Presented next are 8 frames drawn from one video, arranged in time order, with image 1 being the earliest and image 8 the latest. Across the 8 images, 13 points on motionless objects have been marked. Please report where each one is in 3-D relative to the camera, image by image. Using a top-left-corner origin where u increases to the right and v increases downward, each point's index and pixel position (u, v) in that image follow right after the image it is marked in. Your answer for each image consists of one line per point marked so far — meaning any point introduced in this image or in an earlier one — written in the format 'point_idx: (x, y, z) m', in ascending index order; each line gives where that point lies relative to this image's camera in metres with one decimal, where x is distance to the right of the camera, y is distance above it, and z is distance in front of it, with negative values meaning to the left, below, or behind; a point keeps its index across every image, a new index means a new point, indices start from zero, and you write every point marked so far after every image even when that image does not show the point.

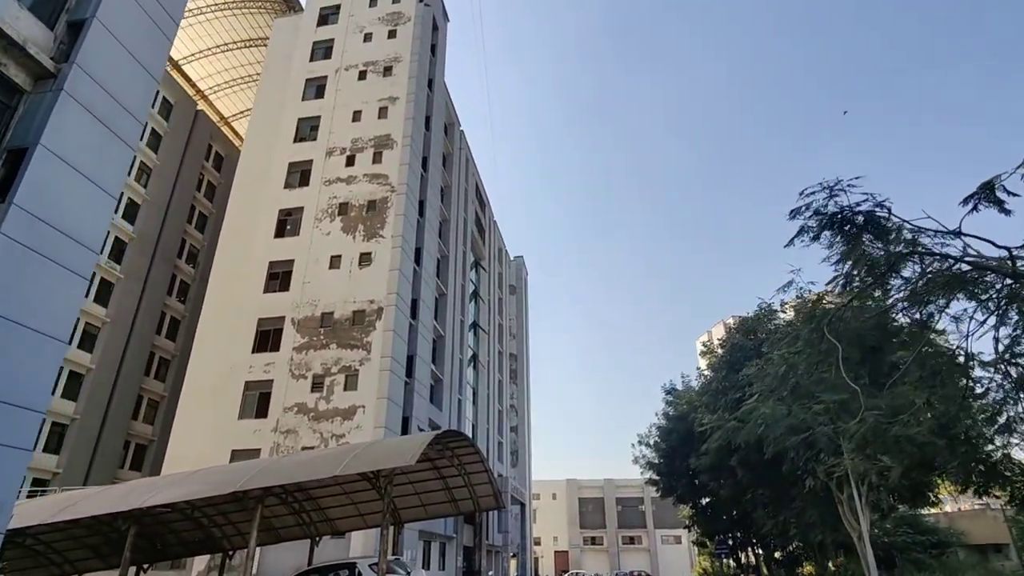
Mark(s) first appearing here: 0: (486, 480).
0: (-0.8, -6.0, +18.2) m
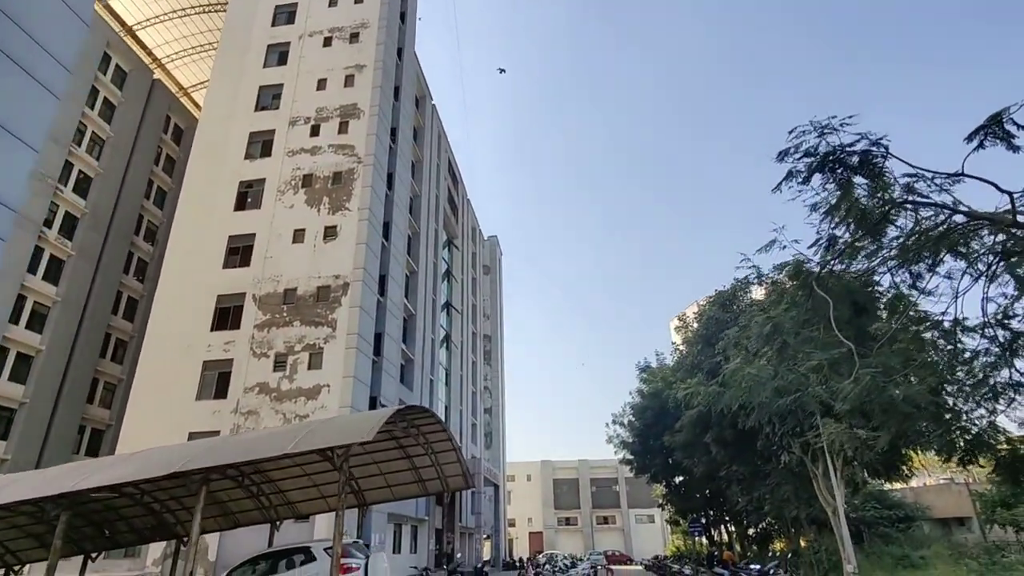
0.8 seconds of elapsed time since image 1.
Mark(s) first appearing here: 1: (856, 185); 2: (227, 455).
0: (-1.7, -5.1, +17.5) m
1: (+5.3, +1.6, +9.0) m
2: (-5.7, -3.3, +11.6) m
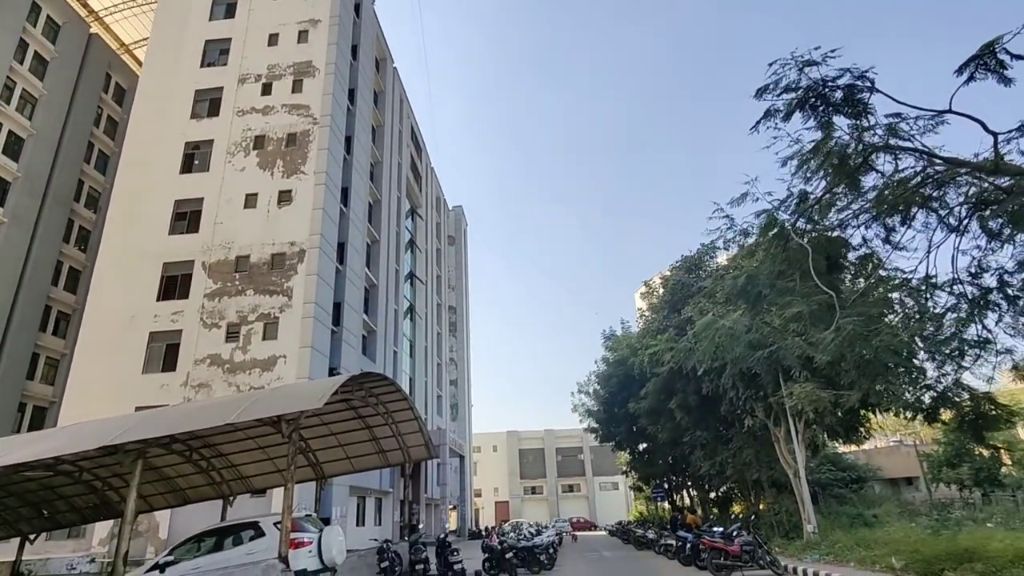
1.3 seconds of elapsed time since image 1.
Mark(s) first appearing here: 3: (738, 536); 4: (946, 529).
0: (-2.8, -4.1, +17.0) m
1: (+4.7, +2.3, +8.6) m
2: (-6.4, -2.6, +10.8) m
3: (+5.8, -6.3, +14.9) m
4: (+11.4, -6.3, +15.3) m
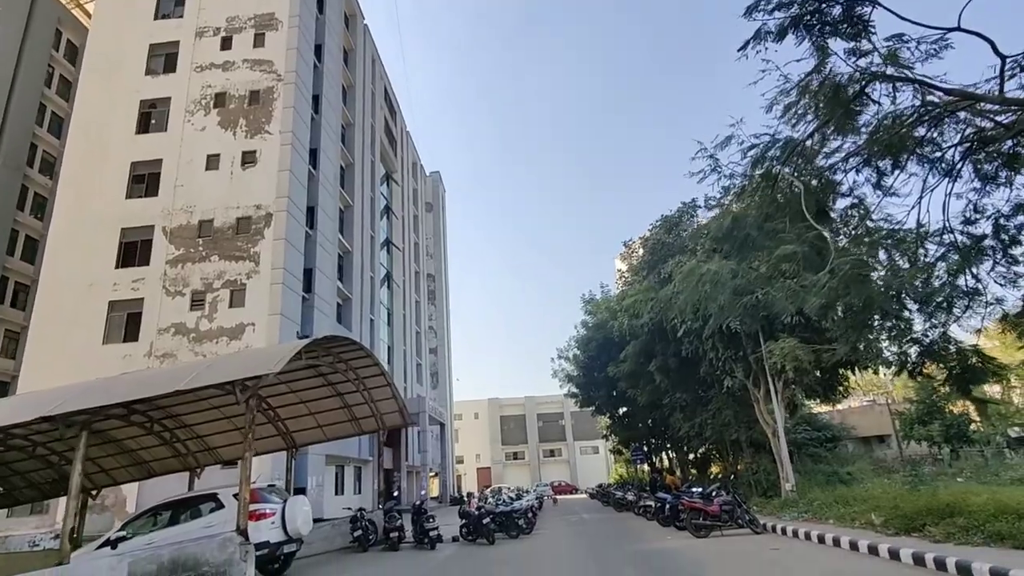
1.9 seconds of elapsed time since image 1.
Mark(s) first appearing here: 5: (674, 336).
0: (-3.4, -3.0, +16.4) m
1: (+4.2, +3.0, +8.0) m
2: (-6.9, -1.9, +10.1) m
3: (+5.2, -5.2, +14.7) m
4: (+10.8, -5.1, +15.3) m
5: (+5.4, -1.6, +19.6) m
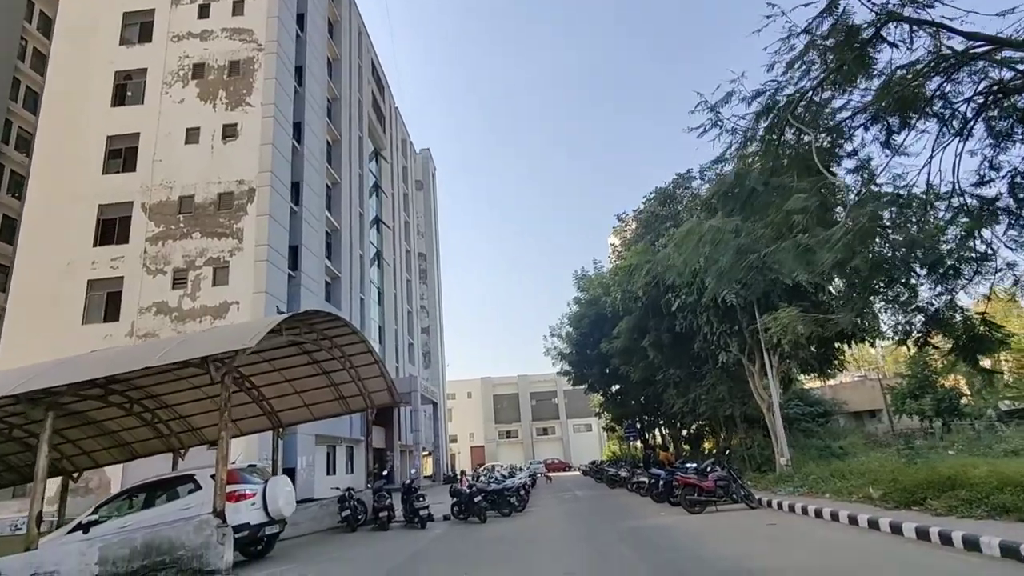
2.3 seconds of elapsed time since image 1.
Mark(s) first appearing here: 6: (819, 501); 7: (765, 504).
0: (-3.7, -2.3, +16.0) m
1: (+4.1, +3.5, +7.4) m
2: (-7.1, -1.4, +9.6) m
3: (+5.0, -4.5, +14.5) m
4: (+10.6, -4.4, +15.1) m
5: (+5.1, -0.8, +19.2) m
6: (+6.4, -4.5, +12.2) m
7: (+6.1, -5.2, +14.1) m
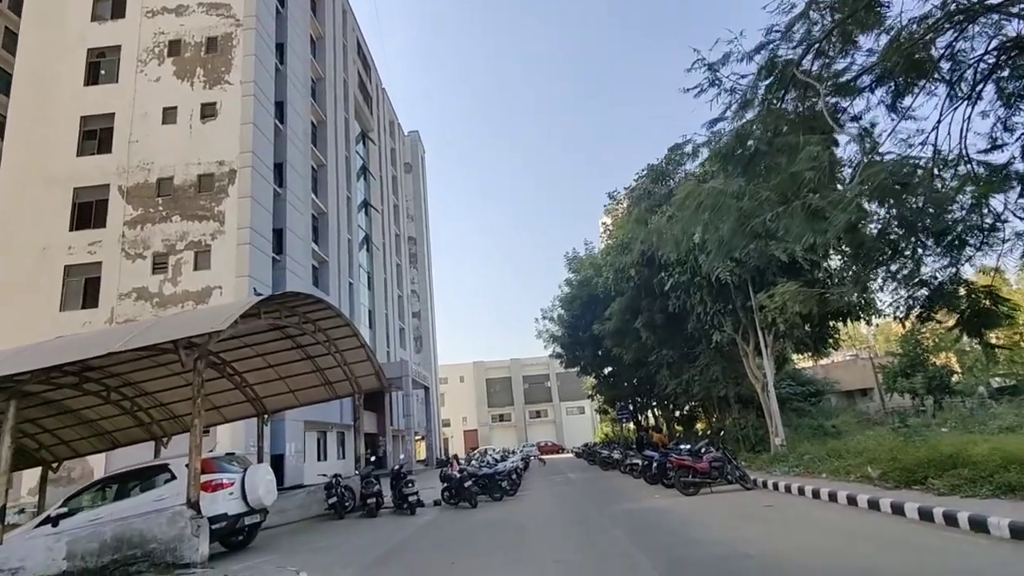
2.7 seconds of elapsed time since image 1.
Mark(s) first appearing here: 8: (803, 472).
0: (-4.0, -1.8, +15.6) m
1: (+3.9, +3.8, +7.0) m
2: (-7.3, -1.1, +9.1) m
3: (+4.8, -4.0, +14.3) m
4: (+10.3, -3.8, +15.0) m
5: (+4.8, -0.1, +18.9) m
6: (+6.2, -4.0, +12.0) m
7: (+5.9, -4.6, +13.8) m
8: (+6.7, -4.3, +13.5) m
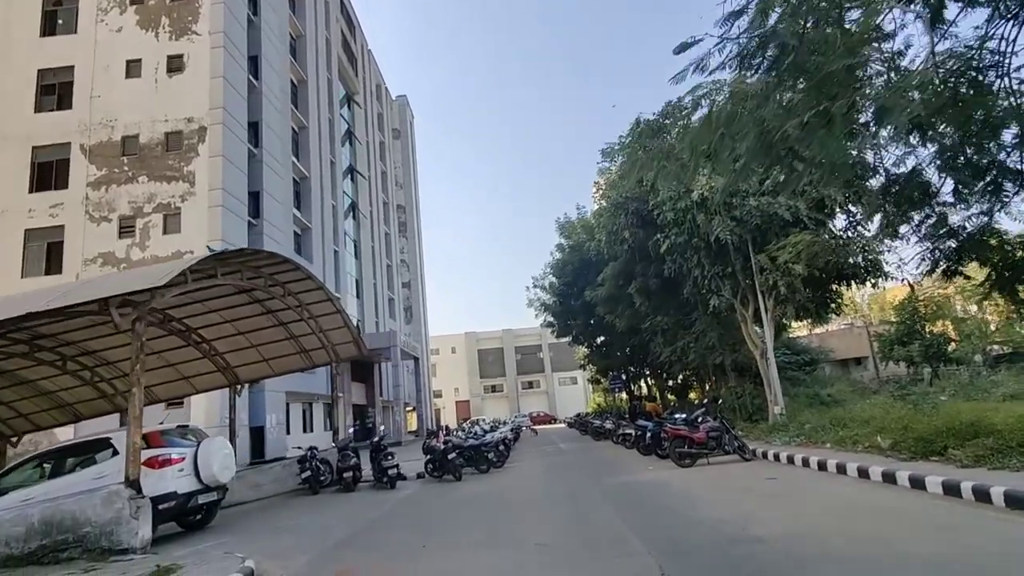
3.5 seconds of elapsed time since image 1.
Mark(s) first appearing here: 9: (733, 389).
0: (-4.3, -0.8, +14.6) m
1: (+3.6, +4.4, +5.8) m
2: (-7.5, -0.5, +8.1) m
3: (+4.4, -3.1, +13.5) m
4: (+10.0, -2.8, +14.3) m
5: (+4.4, +1.0, +17.9) m
6: (+5.9, -3.2, +11.3) m
7: (+5.6, -3.7, +13.1) m
8: (+6.4, -3.4, +12.8) m
9: (+7.6, -3.4, +19.9) m
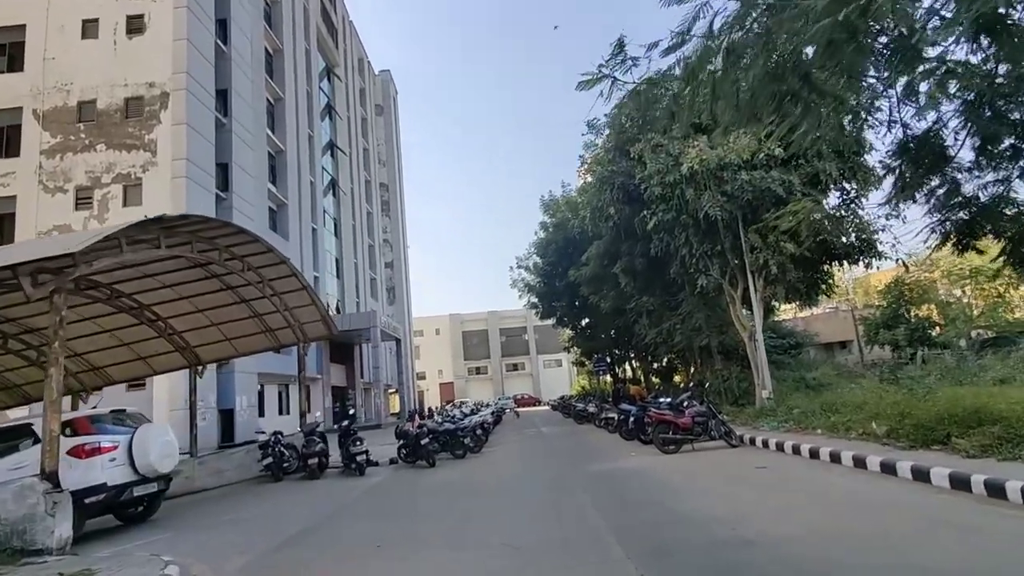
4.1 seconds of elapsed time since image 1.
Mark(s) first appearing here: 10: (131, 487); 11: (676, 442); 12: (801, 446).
0: (-4.8, -0.3, +13.8) m
1: (+3.3, +4.6, +5.0) m
2: (-7.9, -0.1, +7.1) m
3: (+3.9, -2.6, +12.9) m
4: (+9.5, -2.3, +13.8) m
5: (+3.8, +1.7, +17.2) m
6: (+5.4, -2.8, +10.7) m
7: (+5.0, -3.3, +12.6) m
8: (+5.9, -2.9, +12.2) m
9: (+6.9, -2.8, +19.4) m
10: (-4.9, -2.6, +7.6) m
11: (+3.3, -3.1, +11.8) m
12: (+5.0, -2.7, +10.1) m
